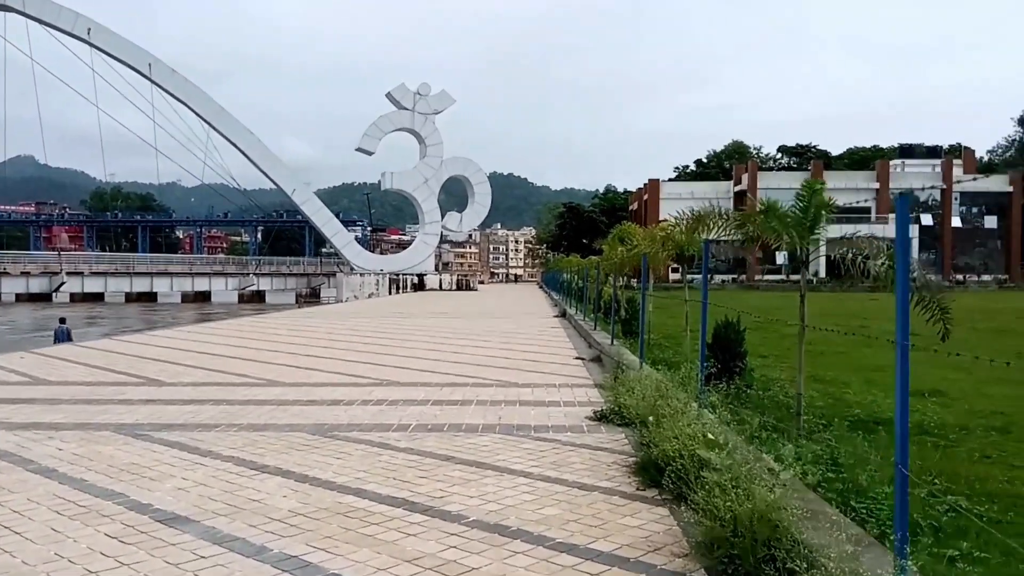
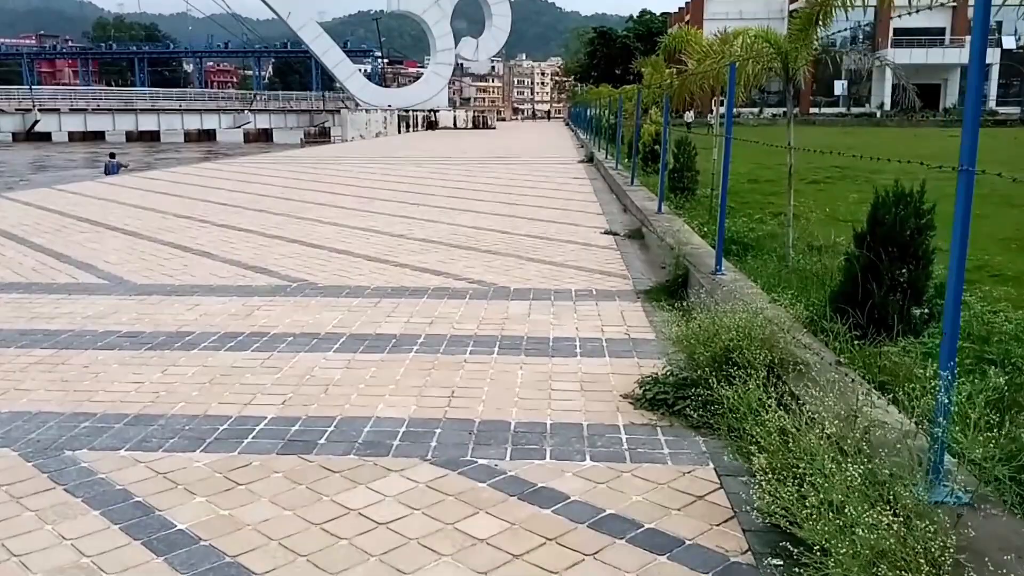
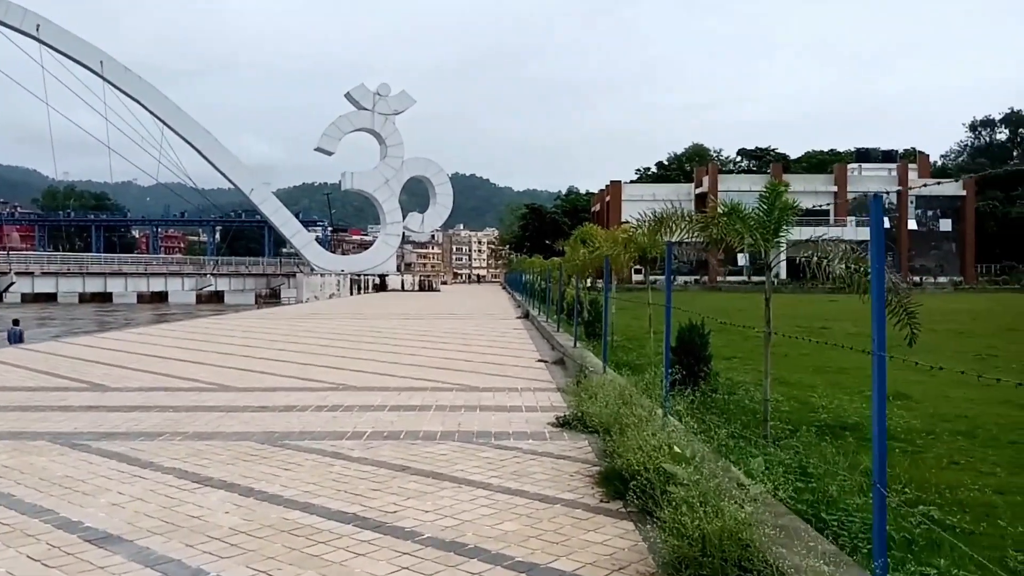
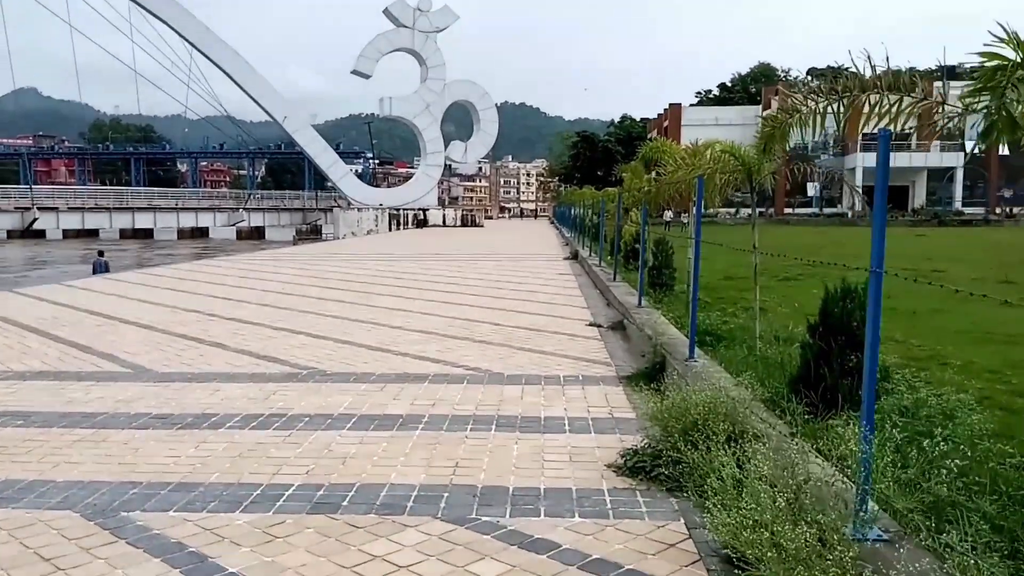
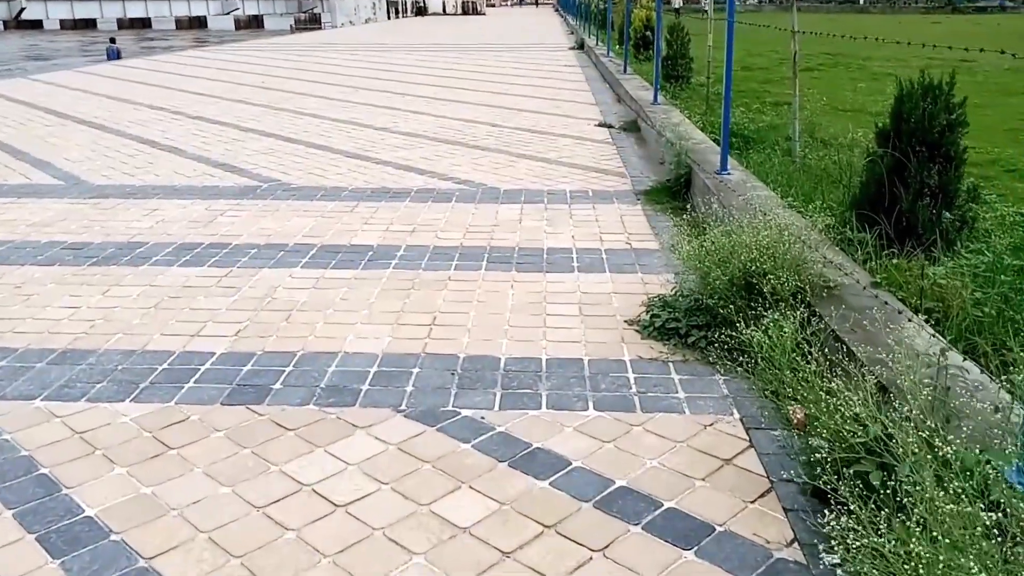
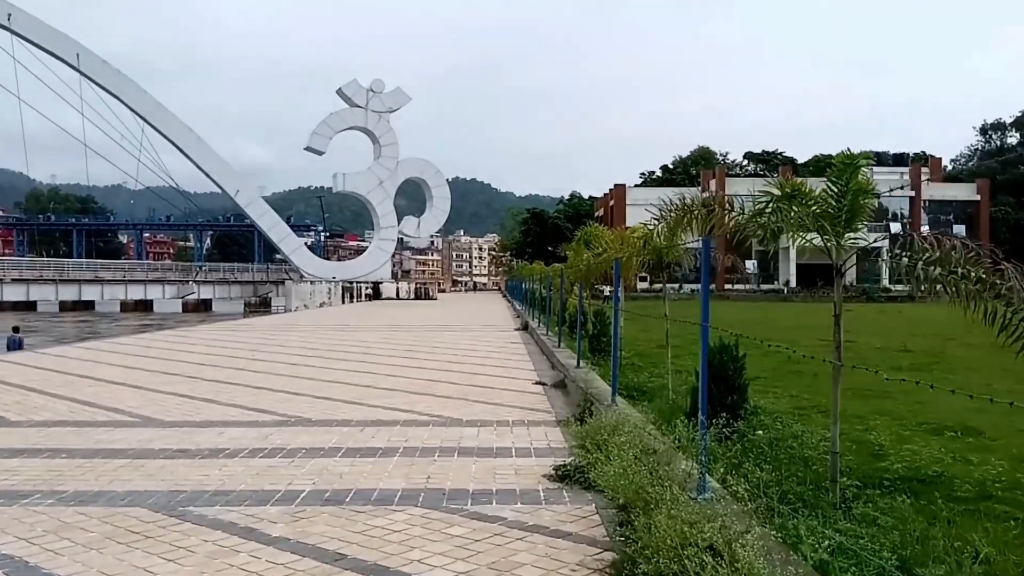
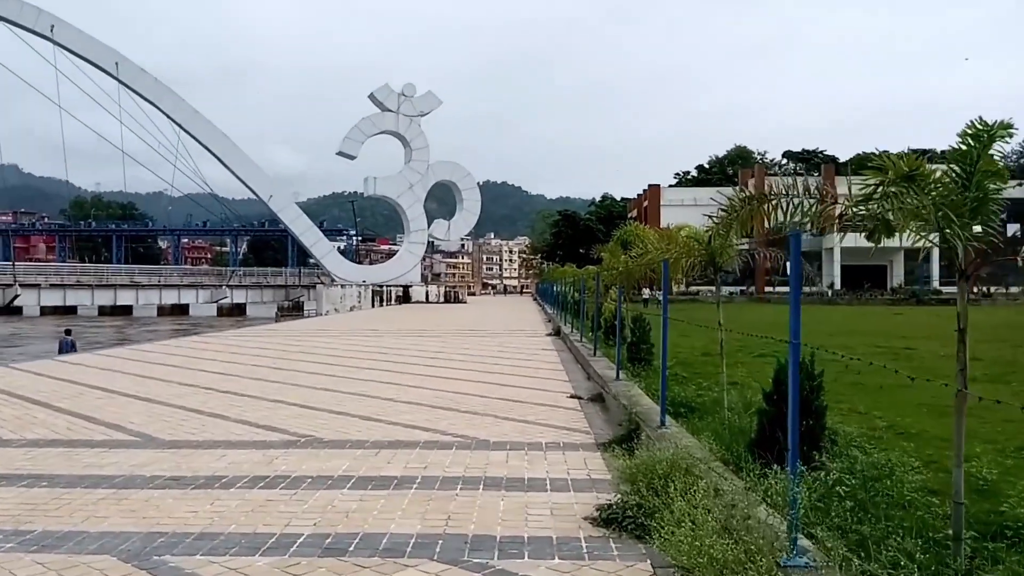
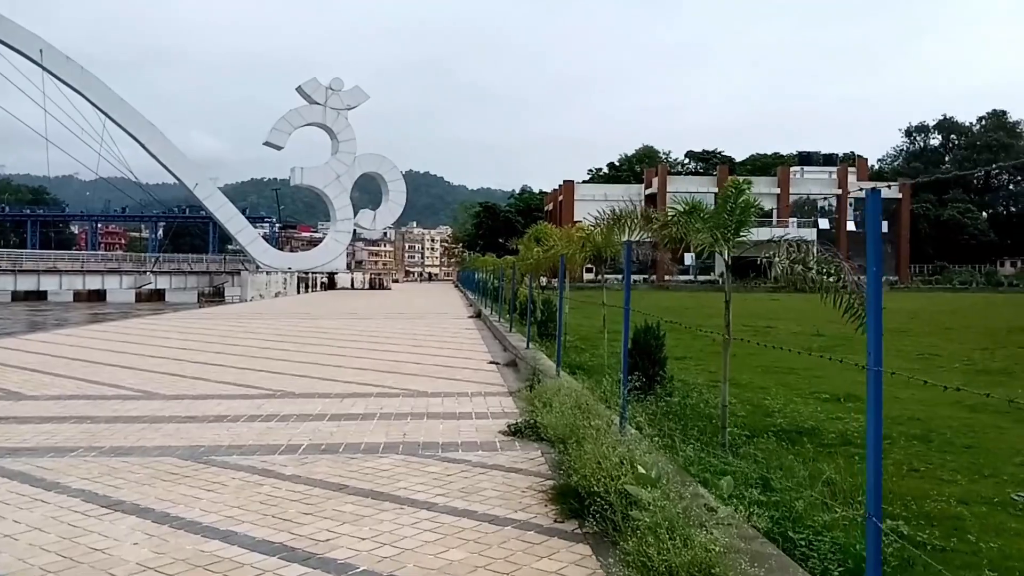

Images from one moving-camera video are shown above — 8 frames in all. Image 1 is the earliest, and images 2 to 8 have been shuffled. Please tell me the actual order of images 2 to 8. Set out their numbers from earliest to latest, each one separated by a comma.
3, 8, 6, 7, 4, 2, 5
